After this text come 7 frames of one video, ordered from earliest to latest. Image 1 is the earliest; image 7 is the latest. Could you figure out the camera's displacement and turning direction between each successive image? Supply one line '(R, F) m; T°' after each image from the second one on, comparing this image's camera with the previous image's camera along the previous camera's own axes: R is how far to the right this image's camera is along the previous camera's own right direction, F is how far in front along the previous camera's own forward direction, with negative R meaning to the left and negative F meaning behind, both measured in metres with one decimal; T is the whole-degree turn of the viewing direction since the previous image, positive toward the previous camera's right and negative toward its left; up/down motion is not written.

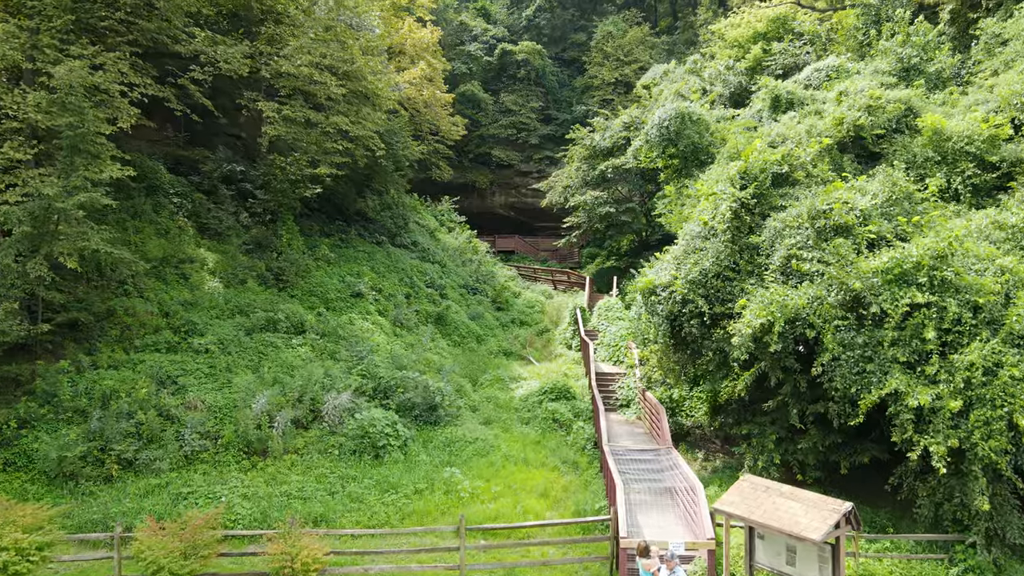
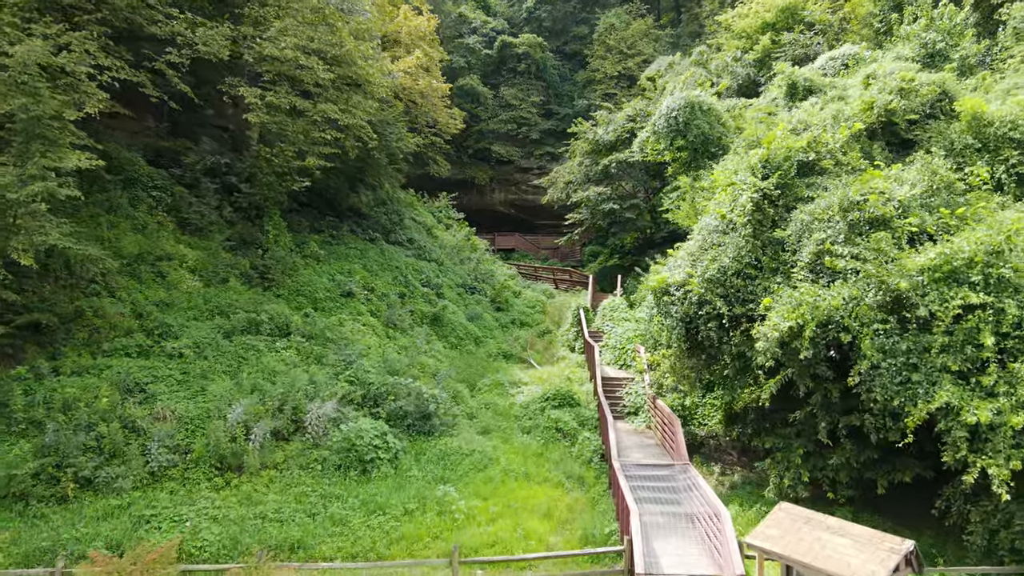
(0.0, +0.8) m; 0°
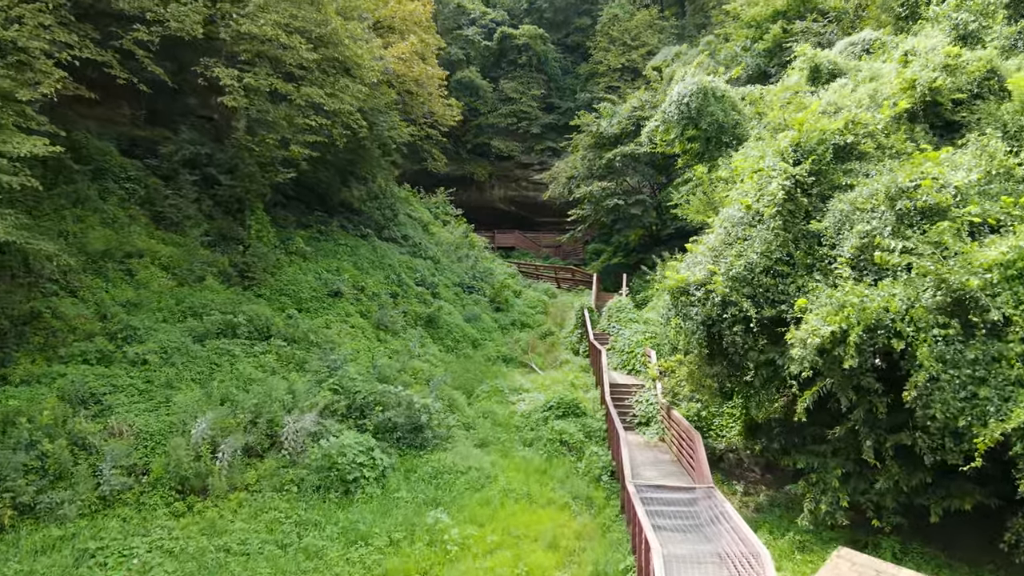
(0.0, +0.9) m; 0°
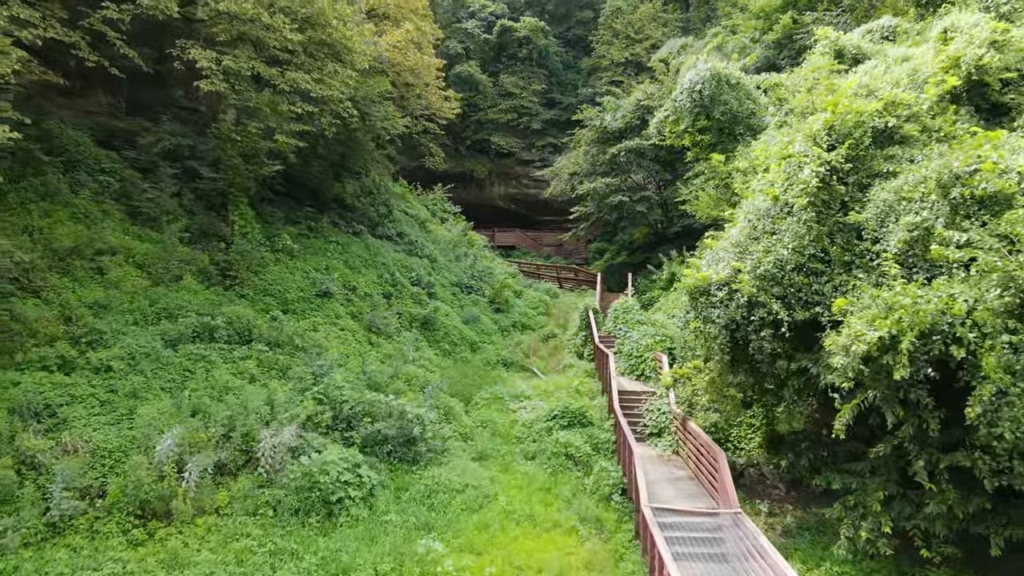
(0.0, +0.8) m; 0°
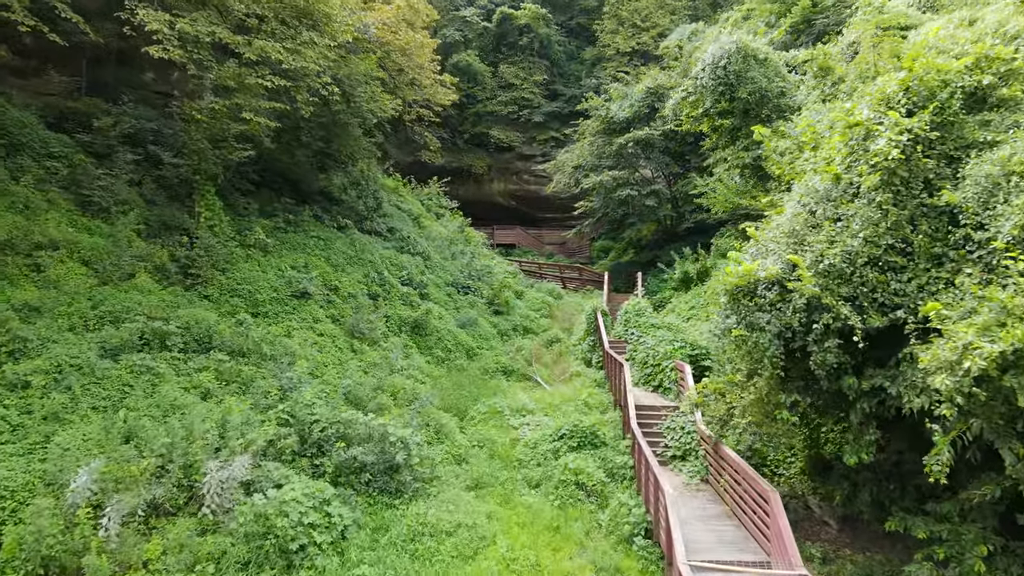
(0.0, +1.3) m; 0°
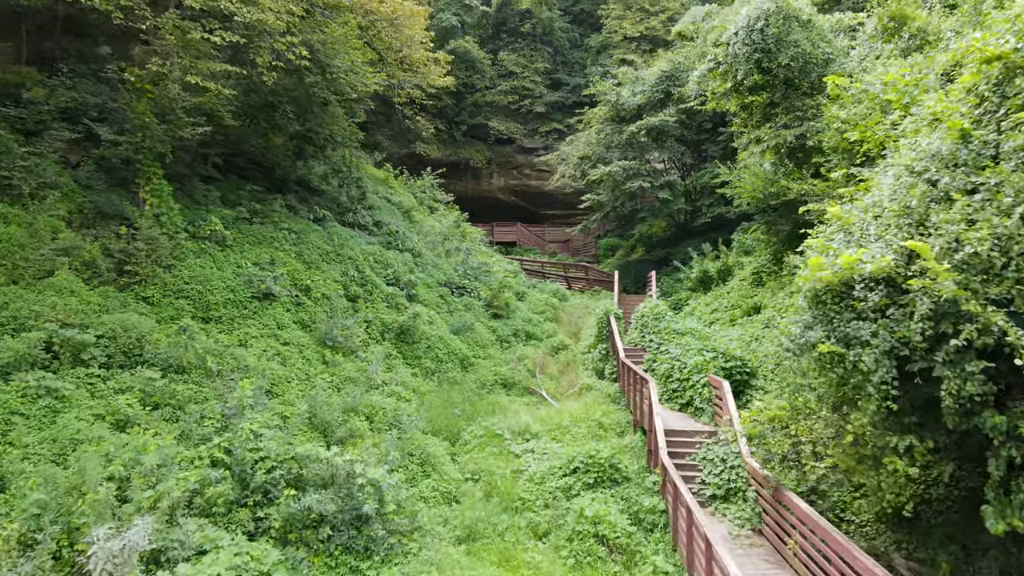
(0.0, +1.5) m; 0°
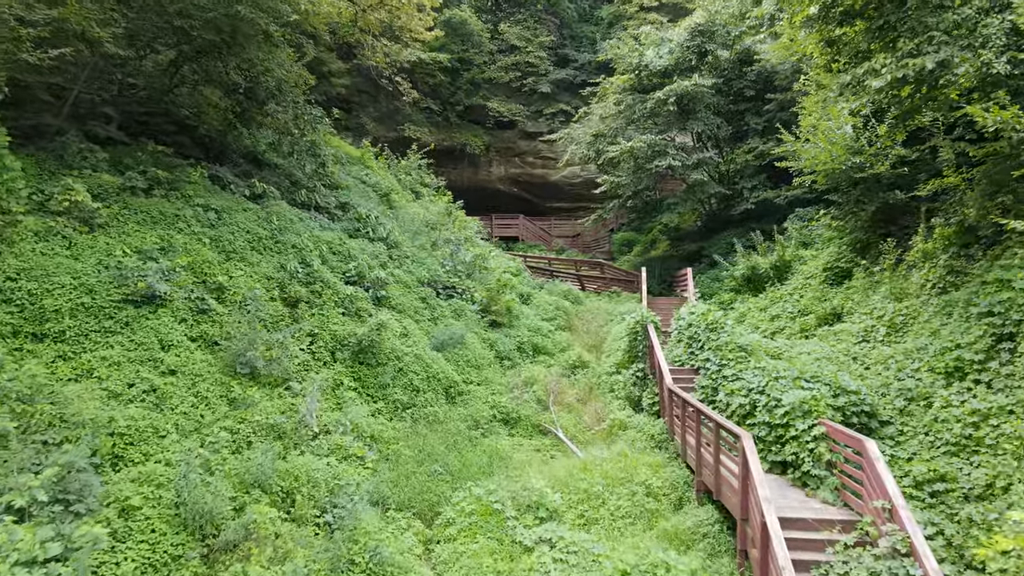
(-0.1, +2.8) m; 0°
